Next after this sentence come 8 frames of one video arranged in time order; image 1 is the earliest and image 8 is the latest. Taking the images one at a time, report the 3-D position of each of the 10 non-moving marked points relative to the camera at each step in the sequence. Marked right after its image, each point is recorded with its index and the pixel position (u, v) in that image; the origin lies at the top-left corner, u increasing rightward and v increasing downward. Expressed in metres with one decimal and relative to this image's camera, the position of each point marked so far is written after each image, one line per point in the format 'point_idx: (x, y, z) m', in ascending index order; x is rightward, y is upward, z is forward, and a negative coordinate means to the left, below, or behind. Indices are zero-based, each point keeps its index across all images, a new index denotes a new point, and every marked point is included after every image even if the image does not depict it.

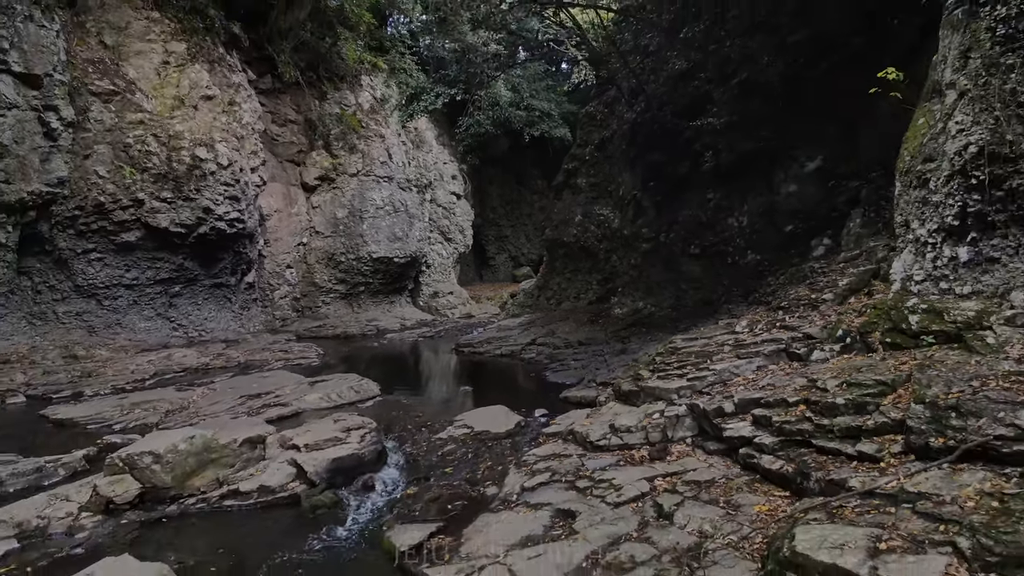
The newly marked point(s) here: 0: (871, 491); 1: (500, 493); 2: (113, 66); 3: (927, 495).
0: (+1.7, -0.9, +3.3) m
1: (-0.1, -1.5, +5.0) m
2: (-8.2, +4.6, +14.3) m
3: (+1.8, -0.9, +3.1) m
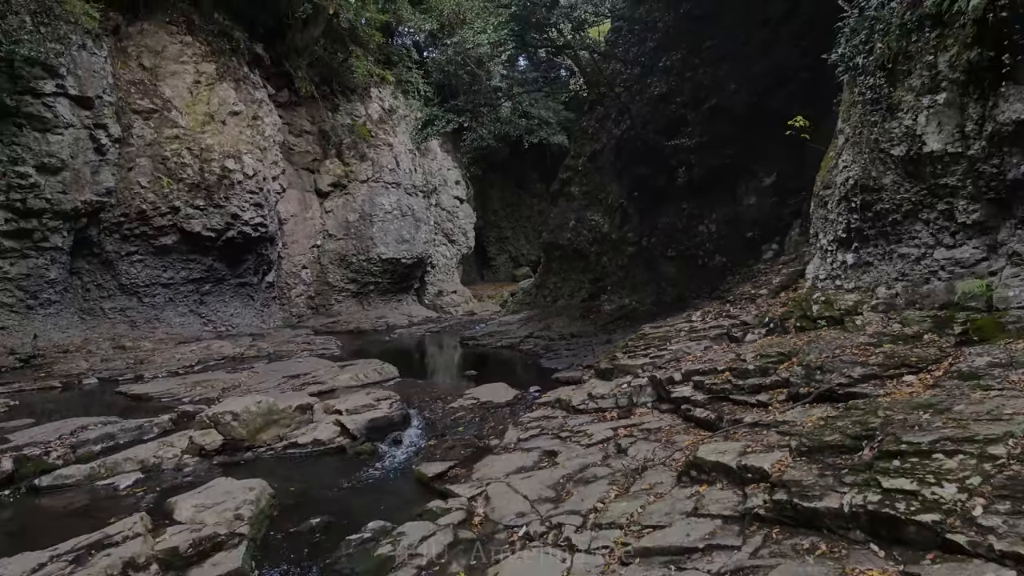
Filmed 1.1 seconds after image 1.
0: (+1.7, -0.9, +4.8) m
1: (-0.1, -1.4, +6.6) m
2: (-8.2, +4.6, +15.9) m
3: (+1.8, -0.9, +4.6) m
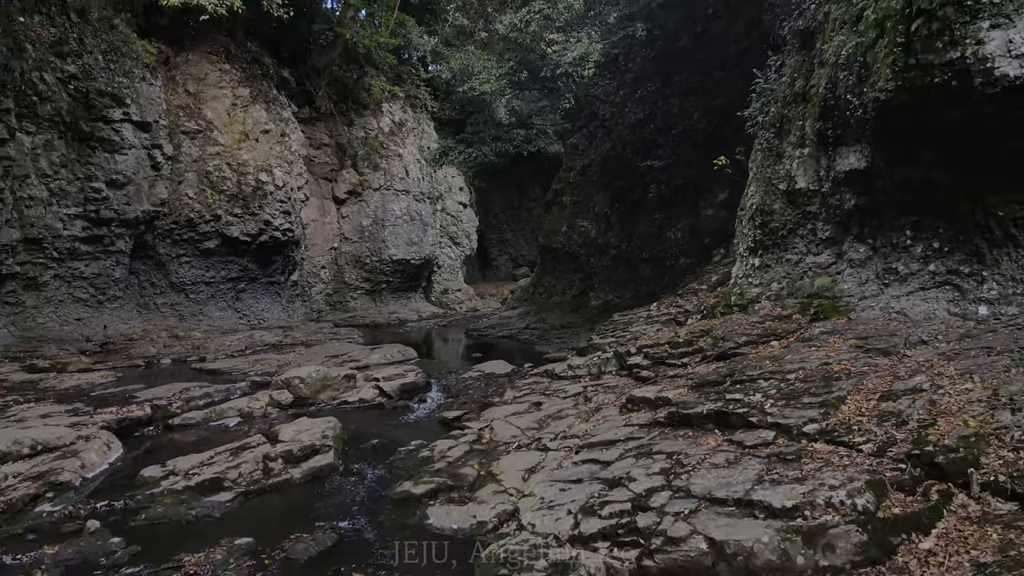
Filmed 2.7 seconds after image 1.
0: (+1.7, -0.9, +7.1) m
1: (-0.1, -1.4, +8.9) m
2: (-8.2, +4.6, +18.2) m
3: (+1.8, -0.8, +6.9) m
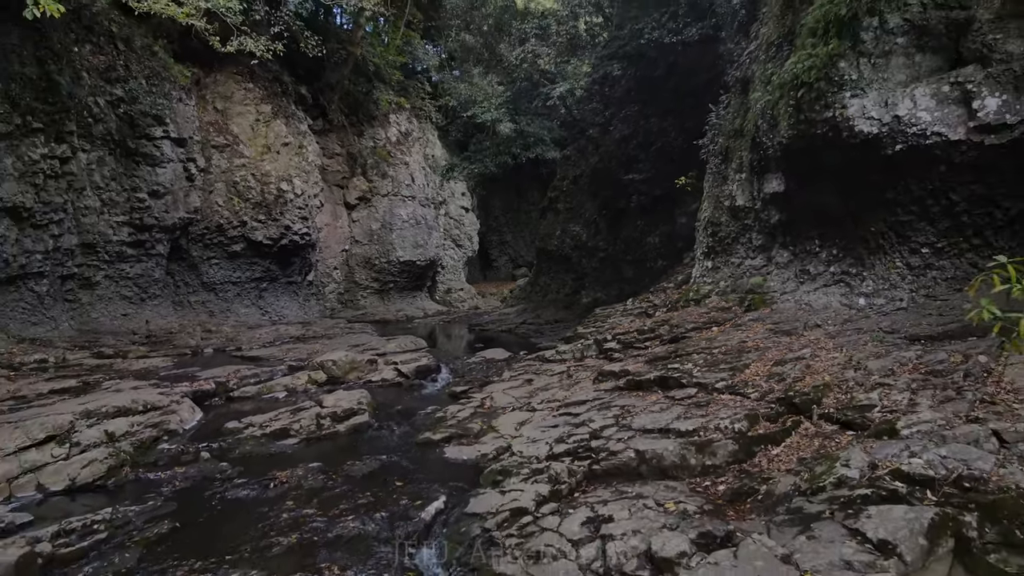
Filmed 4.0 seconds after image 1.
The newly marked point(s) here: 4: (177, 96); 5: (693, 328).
0: (+1.6, -0.8, +8.9) m
1: (-0.2, -1.3, +10.7) m
2: (-8.2, +4.7, +20.0) m
3: (+1.7, -0.8, +8.7) m
4: (-8.6, +4.9, +17.9) m
5: (+2.3, -0.5, +8.8) m
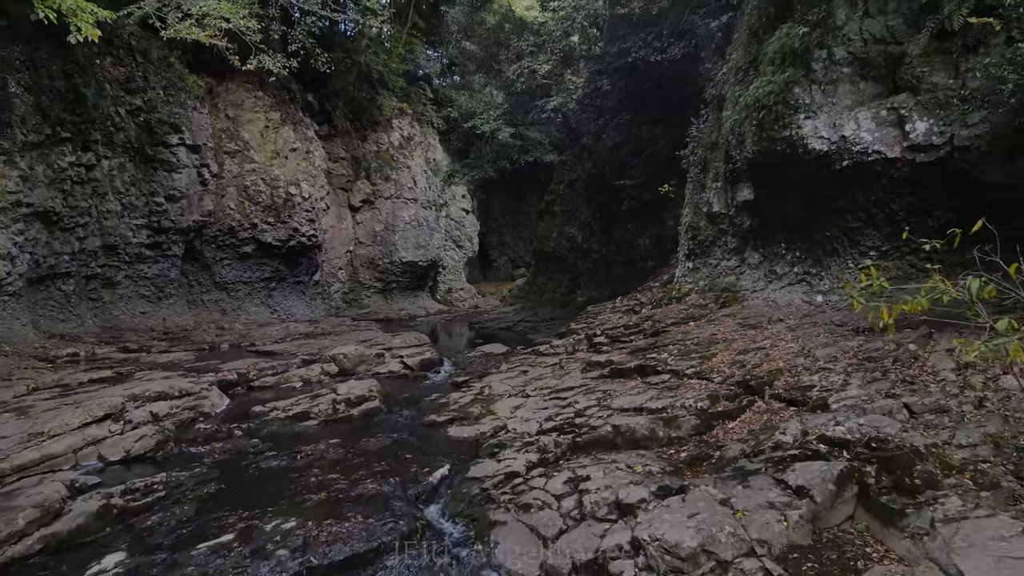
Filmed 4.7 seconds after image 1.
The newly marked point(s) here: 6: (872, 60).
0: (+1.6, -0.8, +9.9) m
1: (-0.2, -1.3, +11.6) m
2: (-8.3, +4.7, +20.9) m
3: (+1.7, -0.8, +9.6) m
4: (-8.6, +4.9, +18.9) m
5: (+2.2, -0.5, +9.7) m
6: (+3.9, +2.5, +7.8) m
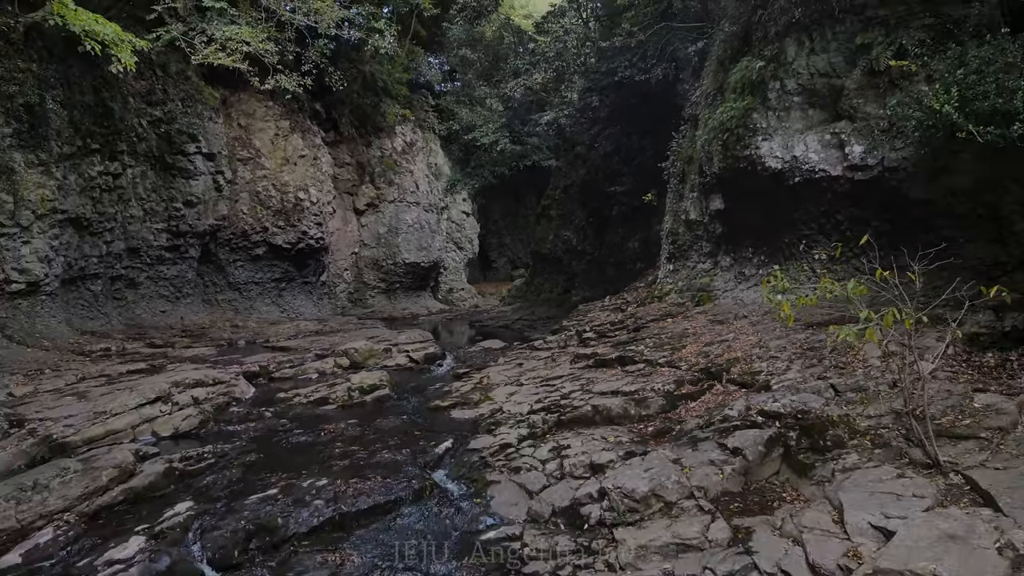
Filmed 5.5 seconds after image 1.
0: (+1.5, -0.8, +11.0) m
1: (-0.3, -1.3, +12.7) m
2: (-8.3, +4.7, +22.0) m
3: (+1.6, -0.8, +10.7) m
4: (-8.7, +4.9, +20.0) m
5: (+2.2, -0.5, +10.8) m
6: (+3.9, +2.5, +8.9) m
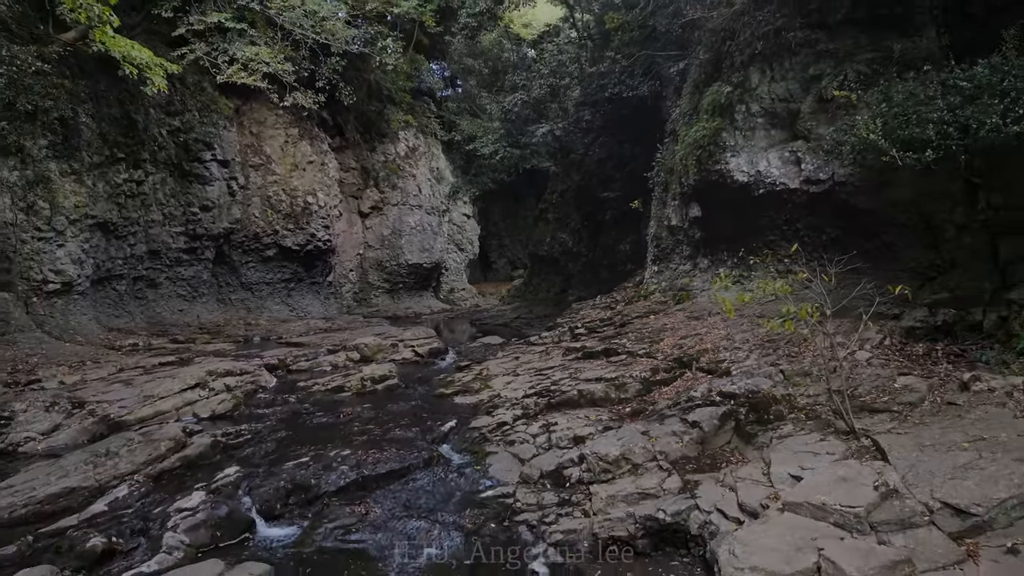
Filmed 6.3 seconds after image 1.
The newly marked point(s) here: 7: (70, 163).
0: (+1.5, -0.8, +12.1) m
1: (-0.3, -1.3, +13.8) m
2: (-8.4, +4.7, +23.1) m
3: (+1.6, -0.8, +11.8) m
4: (-8.7, +4.9, +21.1) m
5: (+2.1, -0.5, +11.9) m
6: (+3.8, +2.5, +10.0) m
7: (-9.5, +2.7, +15.0) m
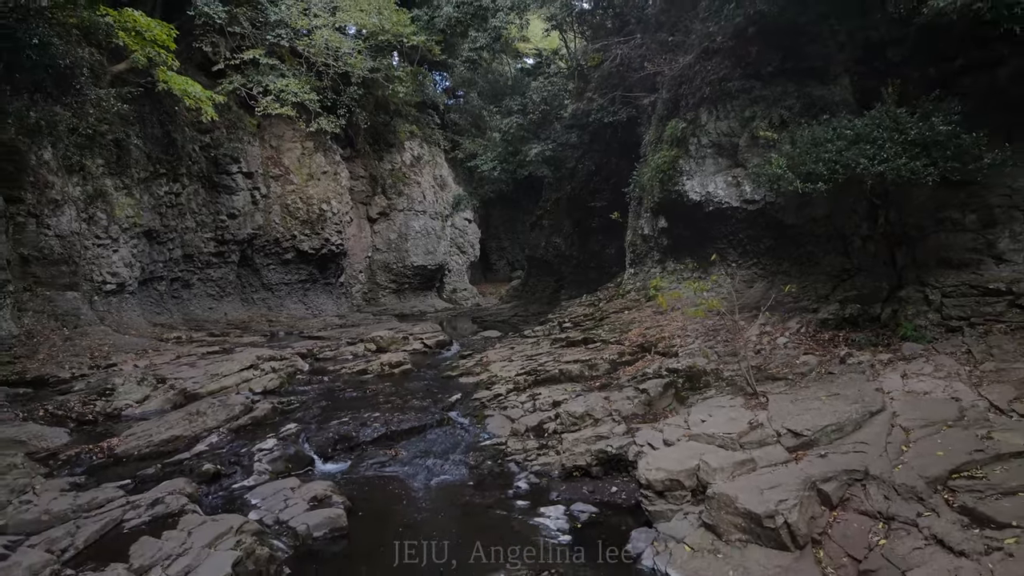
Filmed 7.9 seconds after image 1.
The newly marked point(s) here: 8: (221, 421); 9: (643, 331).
0: (+1.4, -0.8, +14.2) m
1: (-0.4, -1.3, +15.9) m
2: (-8.5, +4.7, +25.3) m
3: (+1.5, -0.8, +14.0) m
4: (-8.8, +4.9, +23.2) m
5: (+2.0, -0.5, +14.1) m
6: (+3.7, +2.5, +12.1) m
7: (-9.5, +2.7, +17.1) m
8: (-3.7, -1.7, +8.8) m
9: (+2.2, -0.7, +11.9) m
